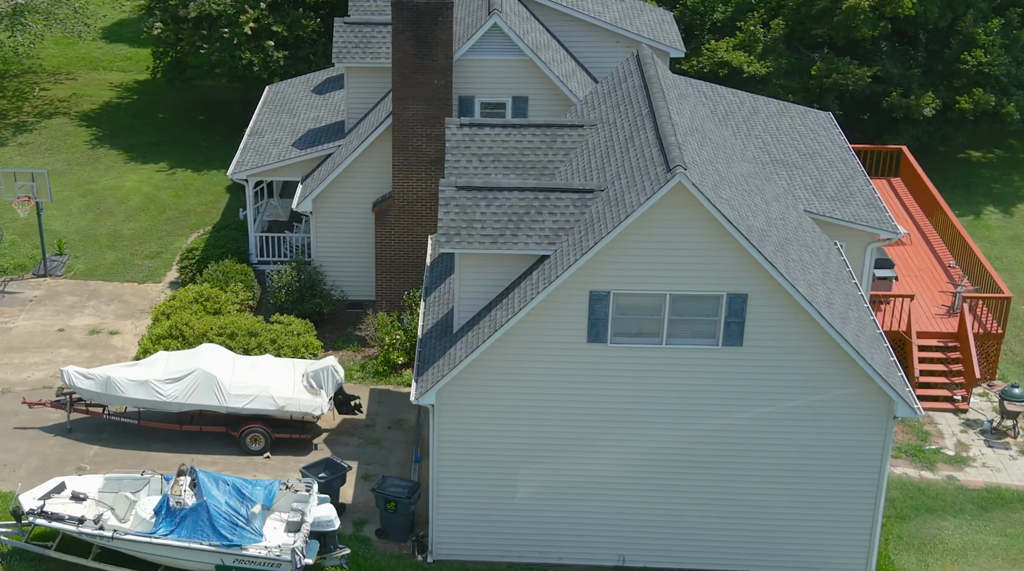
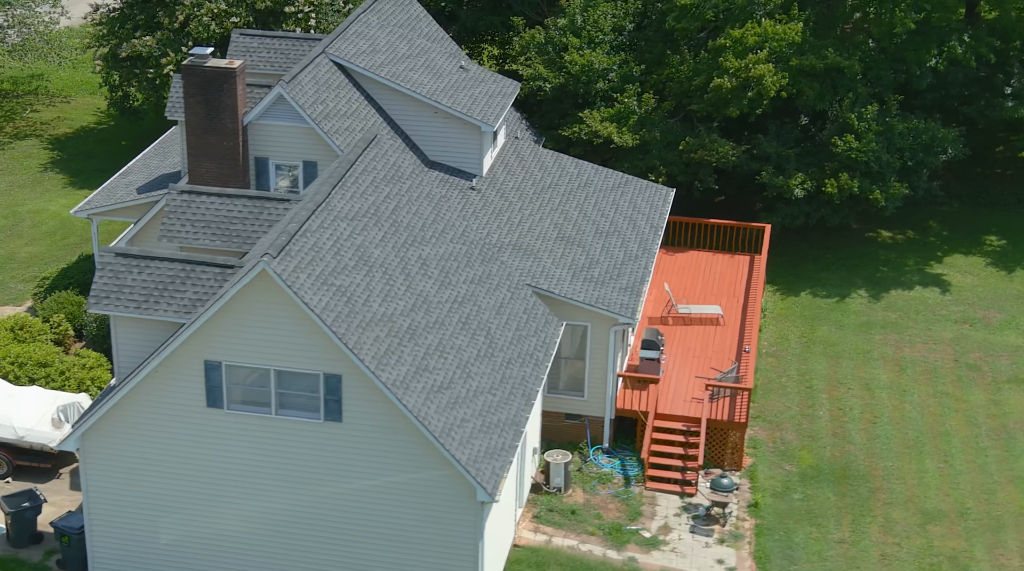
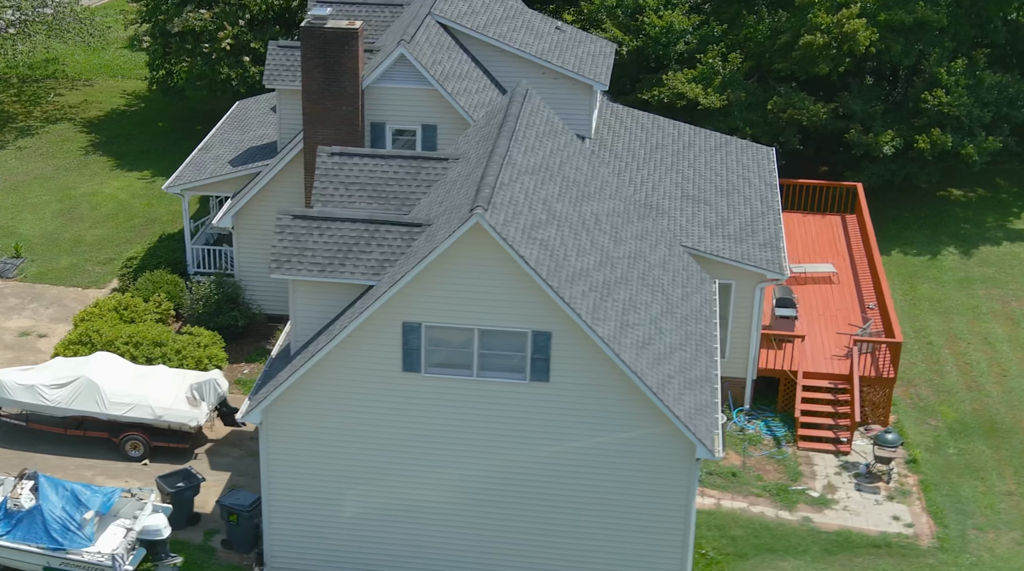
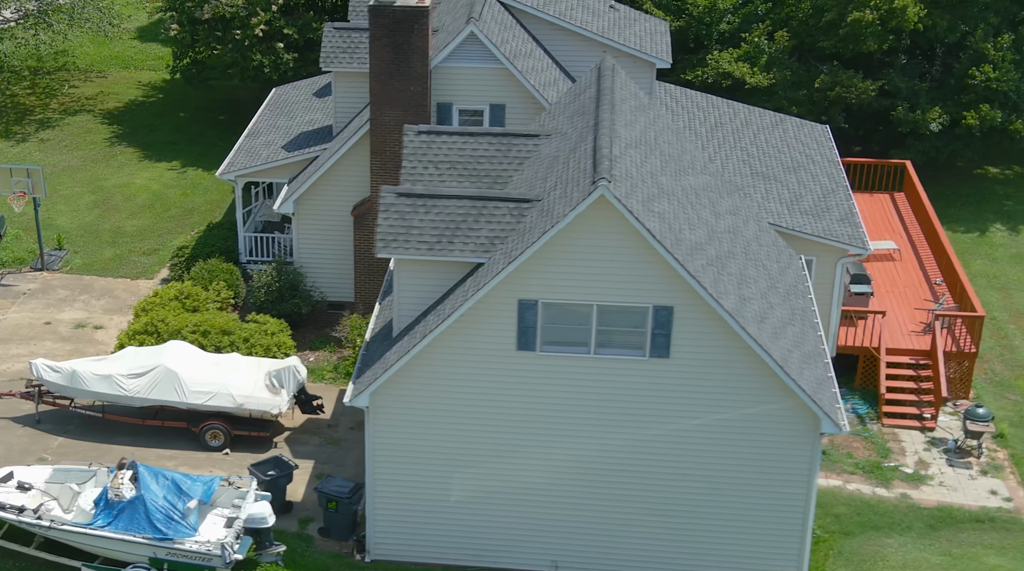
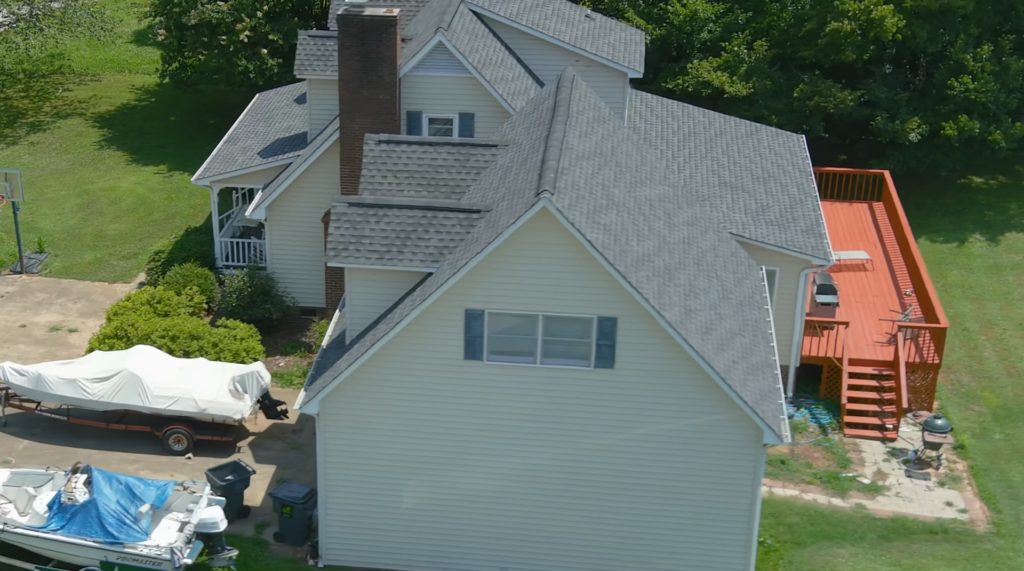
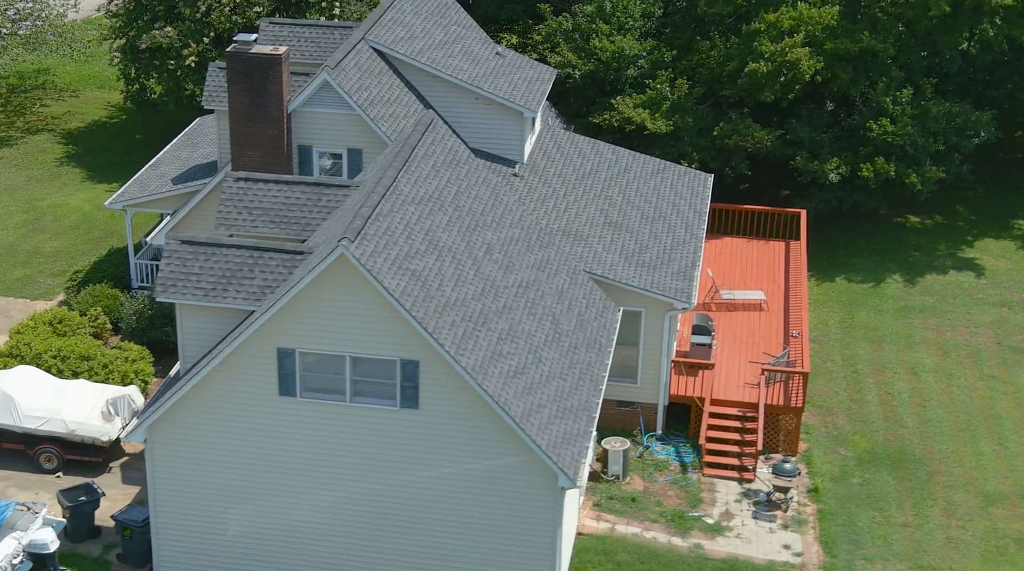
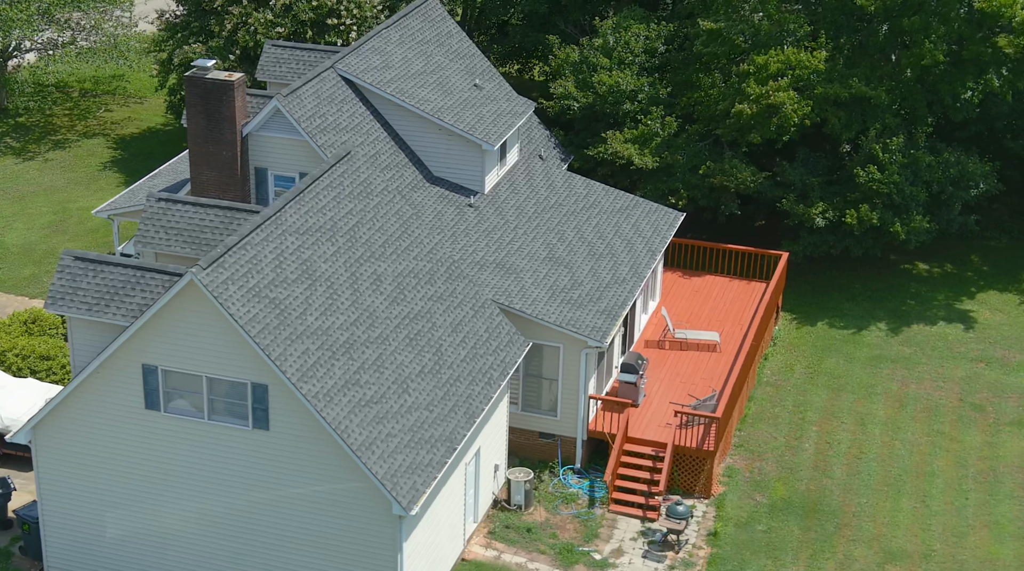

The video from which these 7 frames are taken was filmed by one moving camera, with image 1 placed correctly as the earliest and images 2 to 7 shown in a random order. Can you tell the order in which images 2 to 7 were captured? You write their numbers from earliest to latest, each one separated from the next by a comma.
4, 5, 3, 6, 2, 7
